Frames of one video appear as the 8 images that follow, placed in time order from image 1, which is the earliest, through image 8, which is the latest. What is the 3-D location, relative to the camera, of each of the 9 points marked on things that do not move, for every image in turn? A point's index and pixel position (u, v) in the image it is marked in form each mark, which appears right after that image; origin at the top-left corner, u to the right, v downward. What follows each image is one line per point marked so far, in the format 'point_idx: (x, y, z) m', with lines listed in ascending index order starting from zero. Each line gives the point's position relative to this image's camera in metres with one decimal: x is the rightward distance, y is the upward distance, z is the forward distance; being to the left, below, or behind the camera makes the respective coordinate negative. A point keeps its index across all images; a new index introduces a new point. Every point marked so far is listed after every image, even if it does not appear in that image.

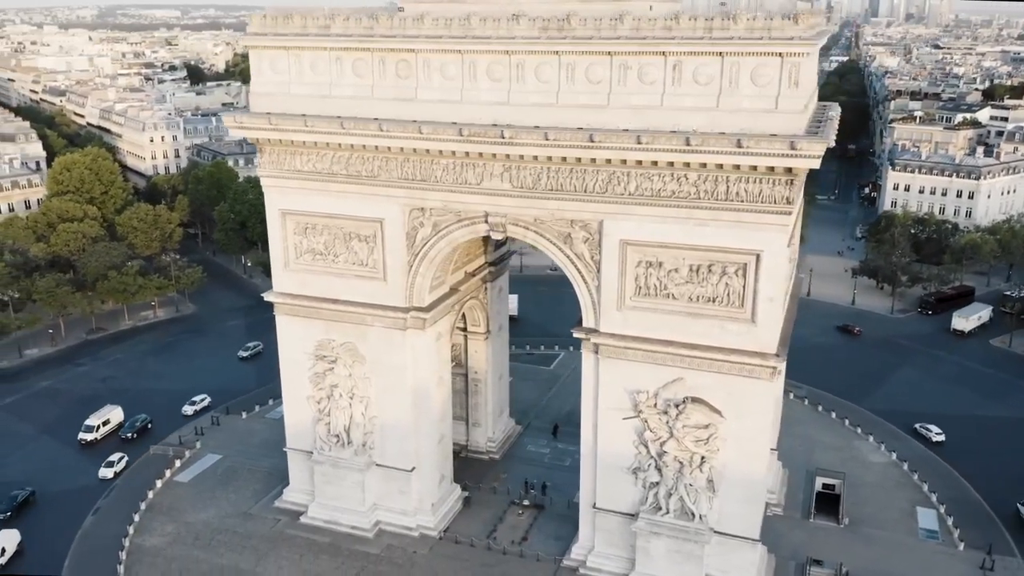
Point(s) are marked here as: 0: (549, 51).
0: (+0.8, +5.5, +19.1) m
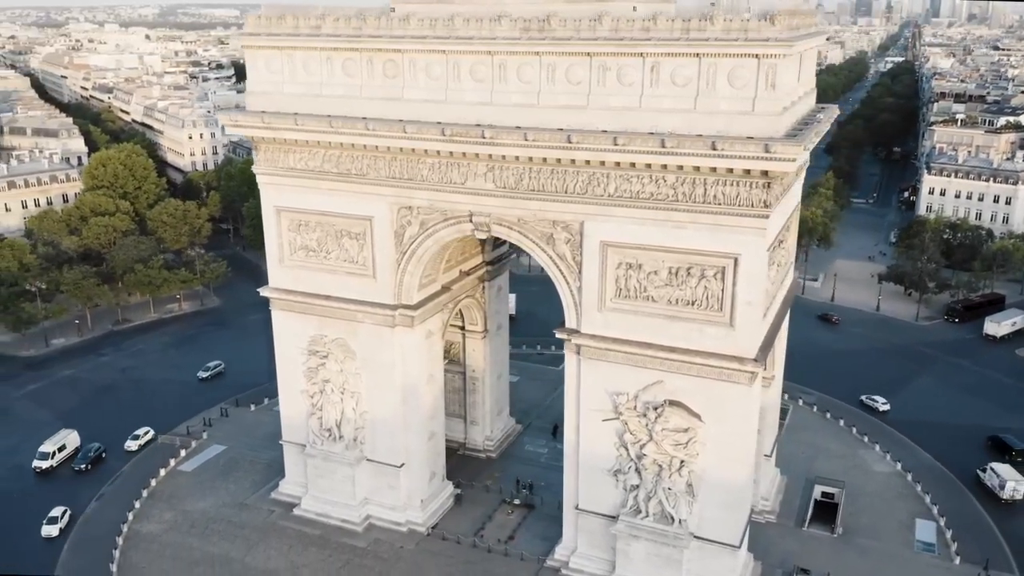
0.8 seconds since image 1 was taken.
0: (+0.4, +5.5, +19.1) m
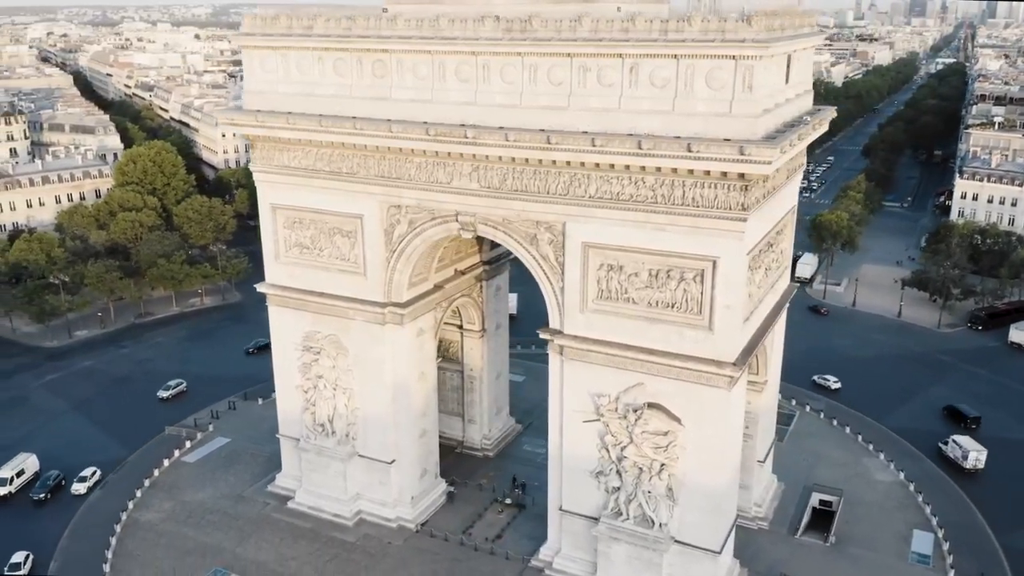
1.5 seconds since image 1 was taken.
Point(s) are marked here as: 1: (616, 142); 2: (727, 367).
0: (0.0, +5.5, +19.2) m
1: (+2.3, +3.2, +18.0) m
2: (+4.9, -1.8, +18.7) m
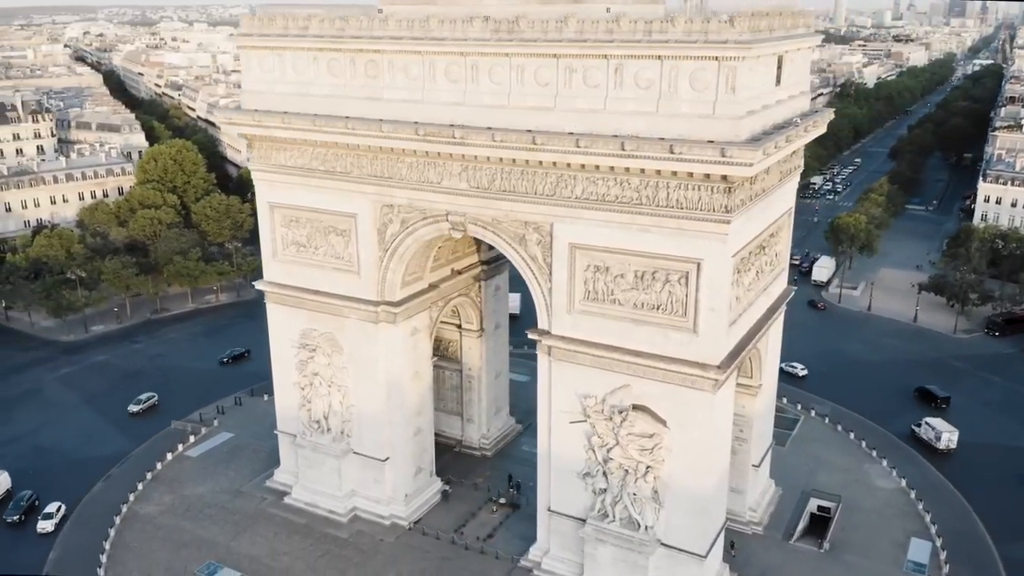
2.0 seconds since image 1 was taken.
0: (-0.3, +5.5, +19.2) m
1: (+1.9, +3.2, +18.0) m
2: (+4.5, -1.8, +18.6) m
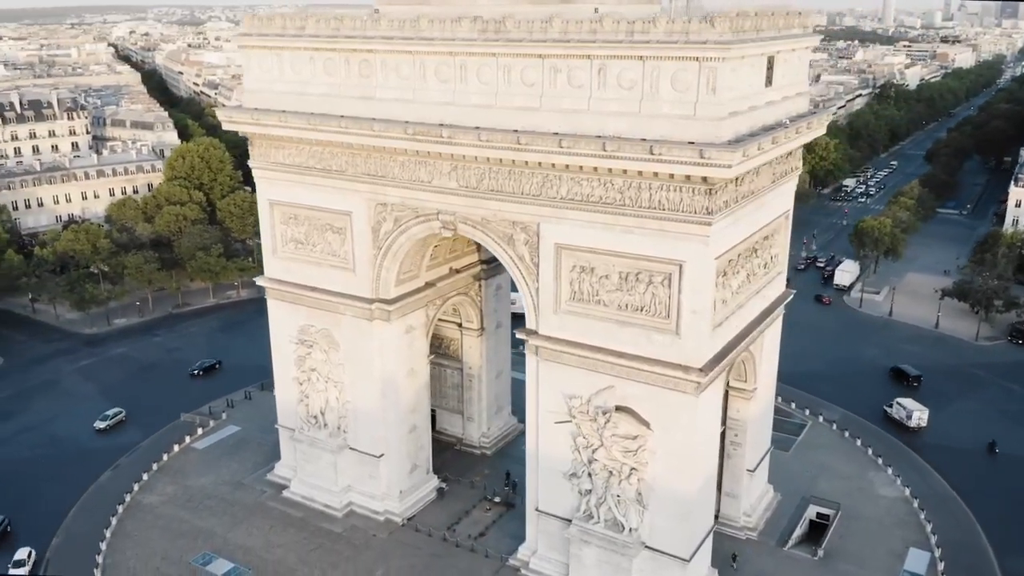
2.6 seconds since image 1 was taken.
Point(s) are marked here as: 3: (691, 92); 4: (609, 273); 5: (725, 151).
0: (-0.6, +5.5, +19.3) m
1: (+1.5, +3.1, +18.0) m
2: (+4.1, -1.9, +18.5) m
3: (+3.7, +4.0, +17.0) m
4: (+2.3, +0.3, +19.2) m
5: (+4.2, +2.7, +16.3) m
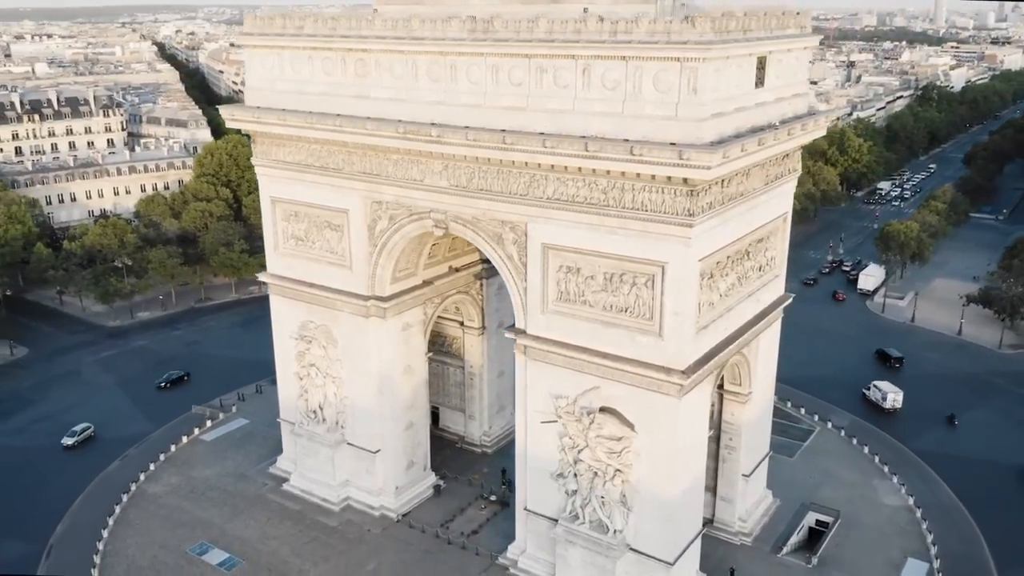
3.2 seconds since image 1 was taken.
0: (-0.9, +5.6, +19.4) m
1: (+1.2, +3.1, +17.9) m
2: (+3.6, -1.9, +18.4) m
3: (+3.3, +4.0, +16.9) m
4: (+1.9, +0.3, +19.2) m
5: (+3.8, +2.7, +16.2) m
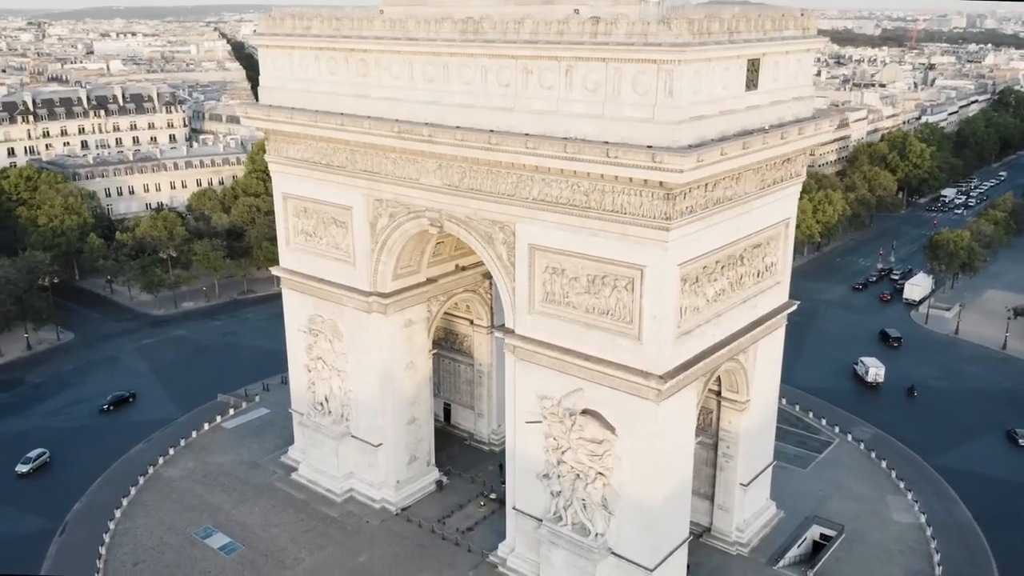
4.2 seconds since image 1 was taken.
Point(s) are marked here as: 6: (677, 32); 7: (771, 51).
0: (-1.1, +5.6, +19.6) m
1: (+0.8, +3.1, +18.0) m
2: (+3.1, -2.0, +18.2) m
3: (+2.8, +3.9, +16.8) m
4: (+1.5, +0.3, +19.2) m
5: (+3.2, +2.6, +16.0) m
6: (+3.3, +5.1, +16.2) m
7: (+6.1, +5.5, +19.3) m
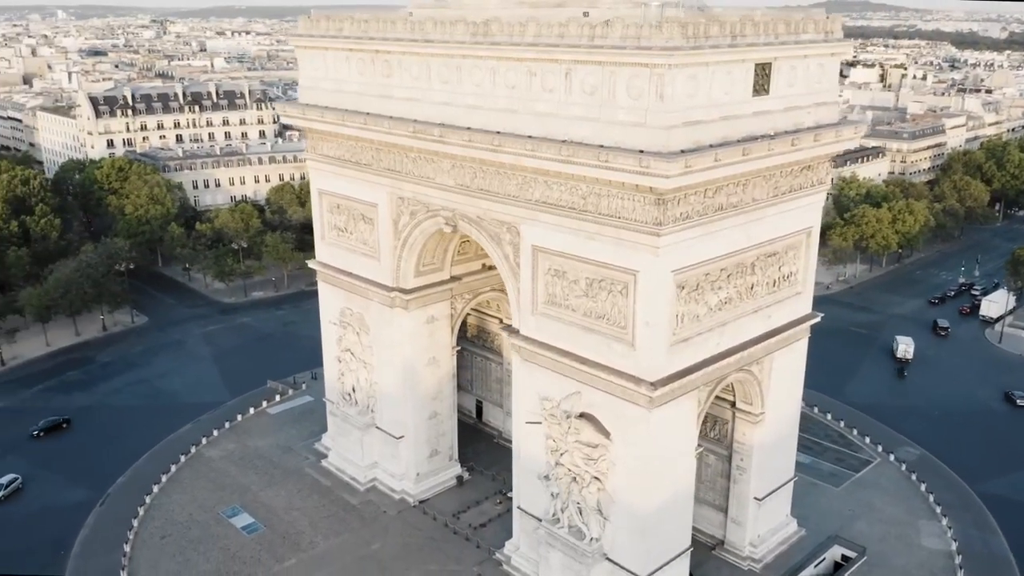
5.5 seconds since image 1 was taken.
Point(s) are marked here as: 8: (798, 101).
0: (-0.8, +5.6, +19.8) m
1: (+0.7, +3.1, +18.1) m
2: (+2.9, -2.1, +18.0) m
3: (+2.7, +3.8, +16.6) m
4: (+1.5, +0.2, +19.2) m
5: (+2.9, +2.5, +15.9) m
6: (+3.1, +4.9, +16.0) m
7: (+6.2, +5.3, +18.7) m
8: (+6.8, +4.4, +19.5) m
